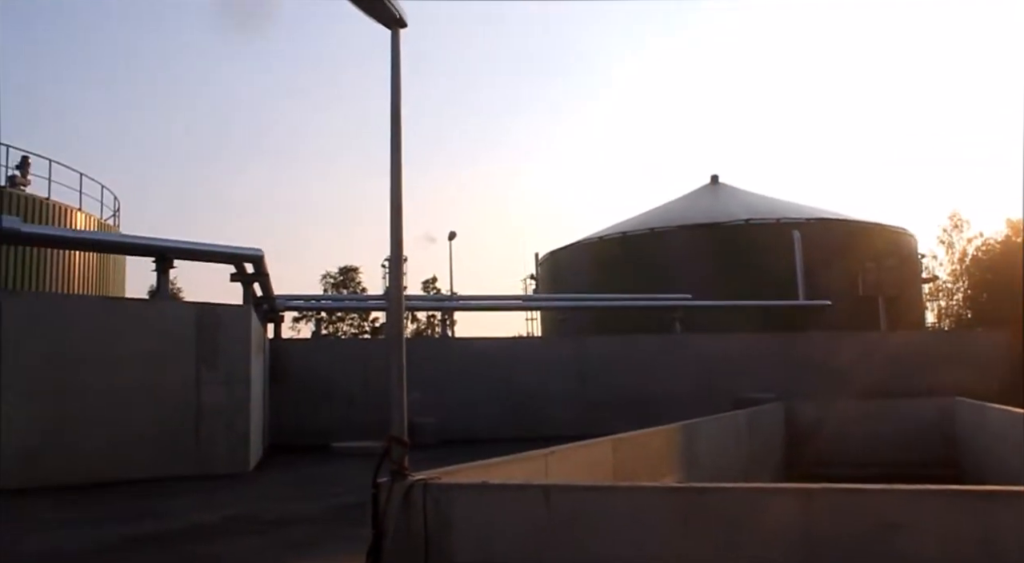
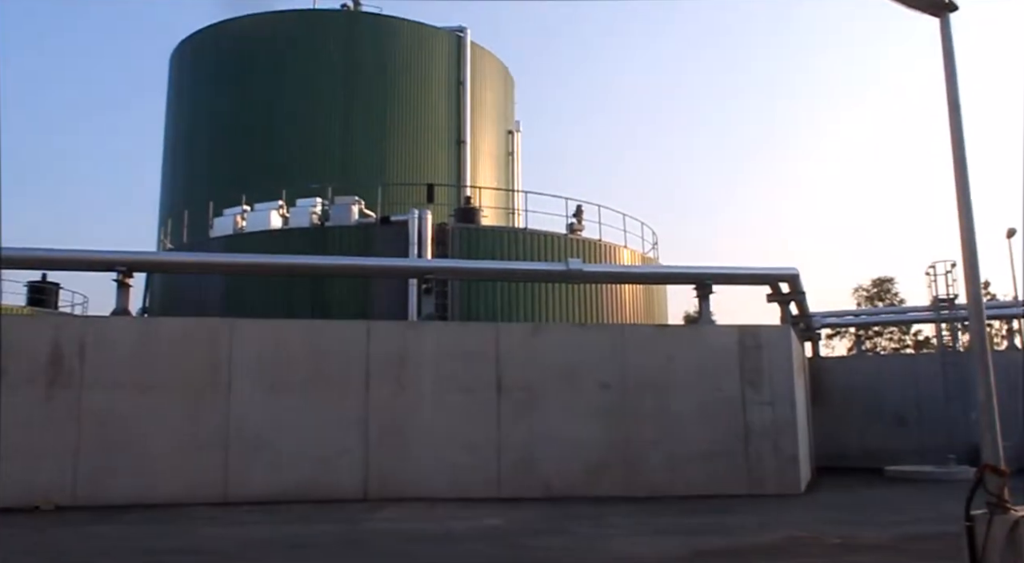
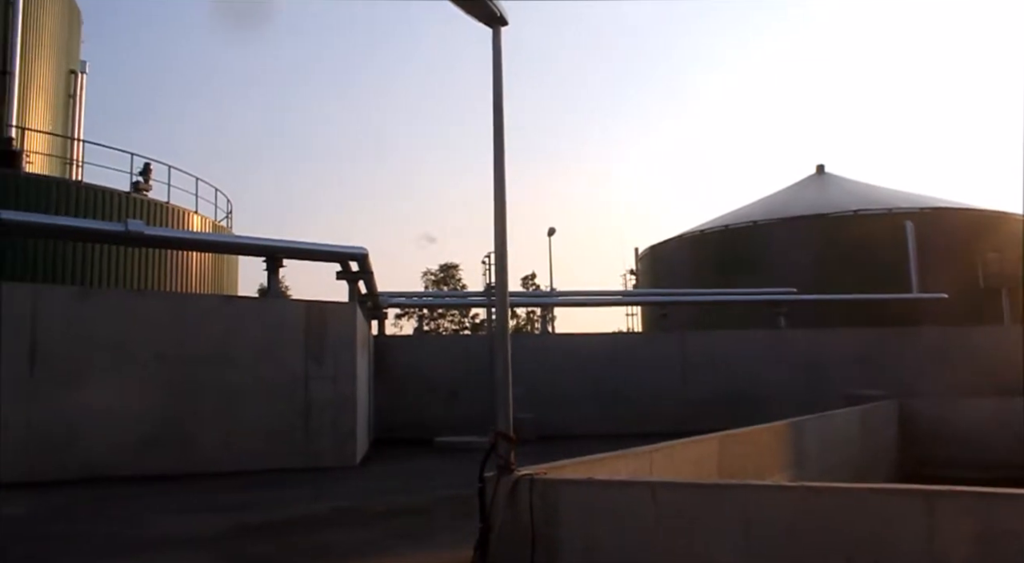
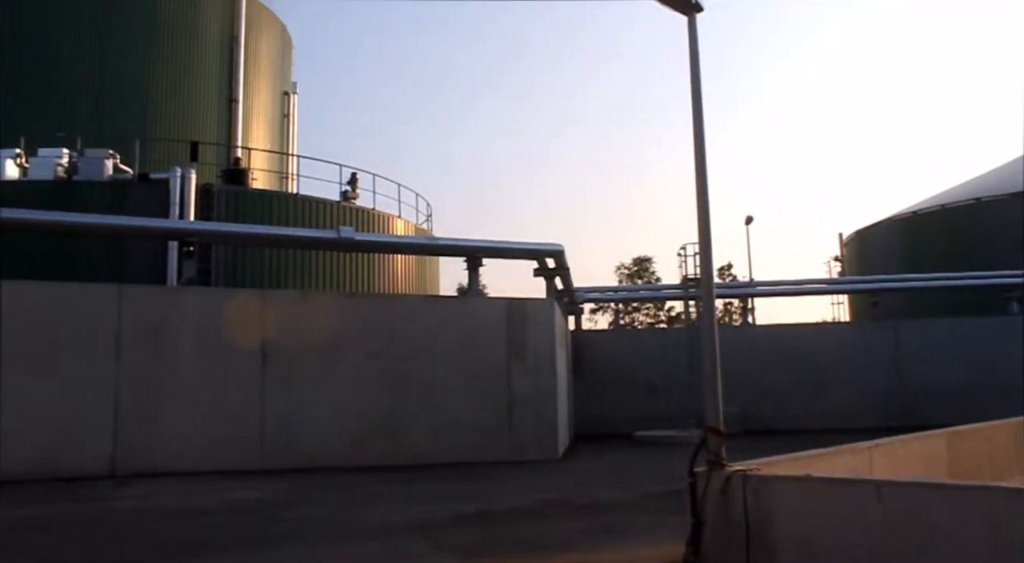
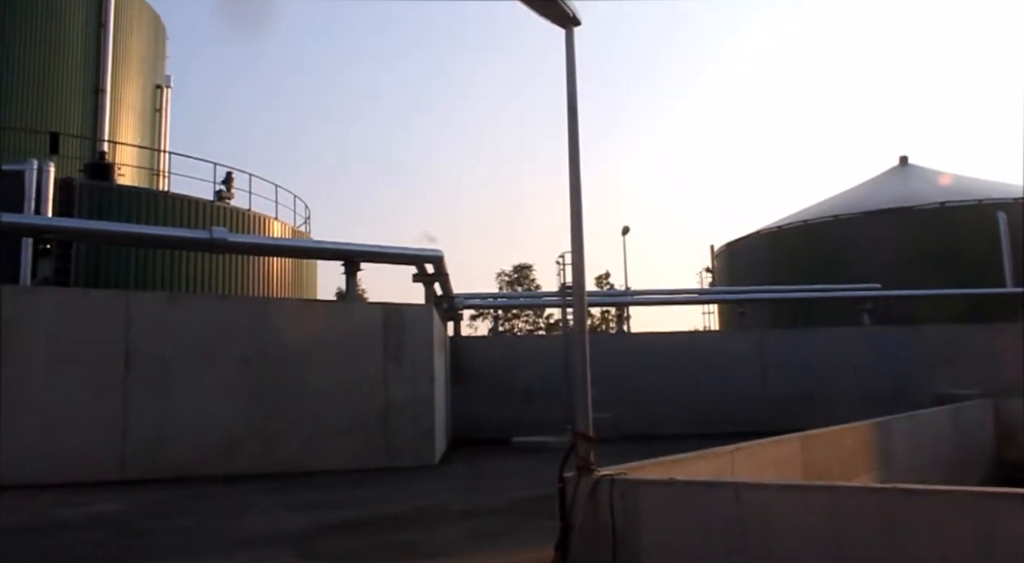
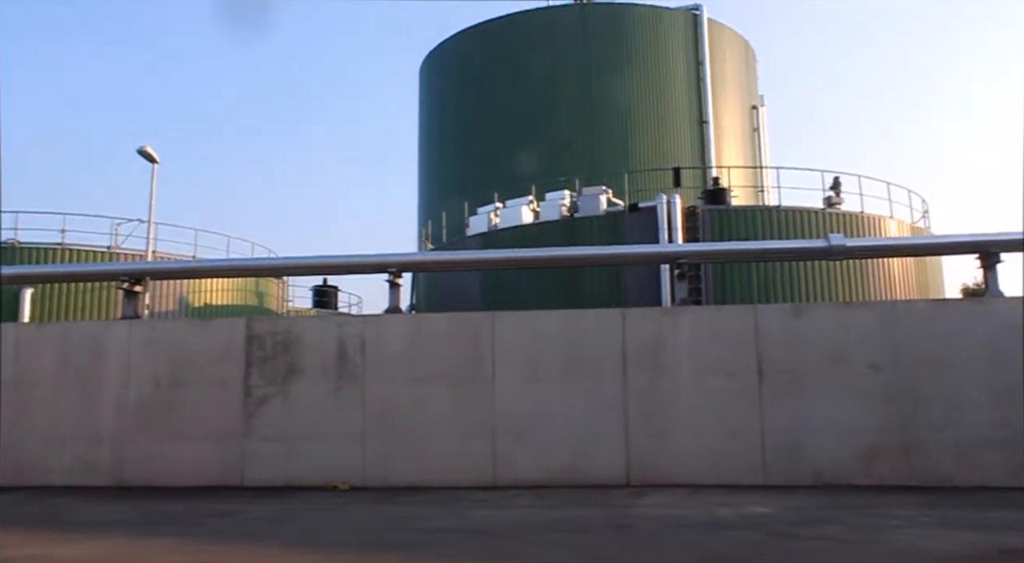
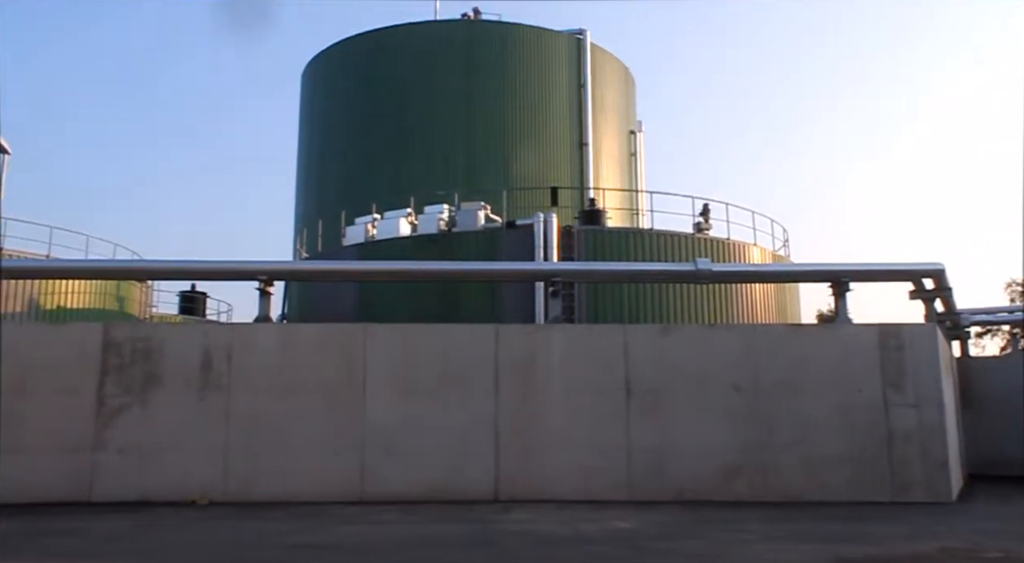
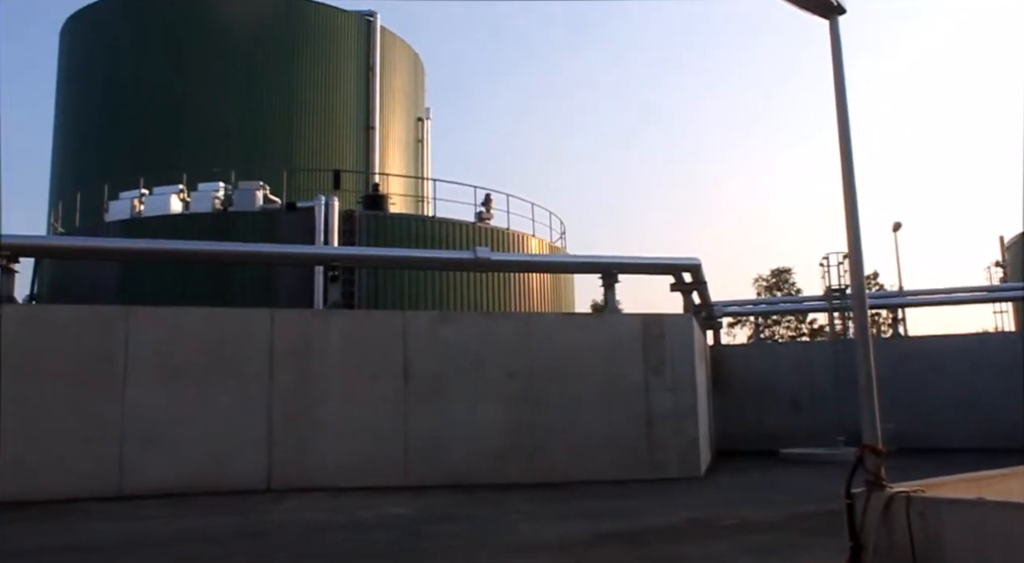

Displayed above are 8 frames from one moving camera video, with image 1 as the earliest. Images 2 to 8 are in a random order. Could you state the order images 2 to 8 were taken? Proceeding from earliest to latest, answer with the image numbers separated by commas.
3, 5, 4, 8, 2, 7, 6
